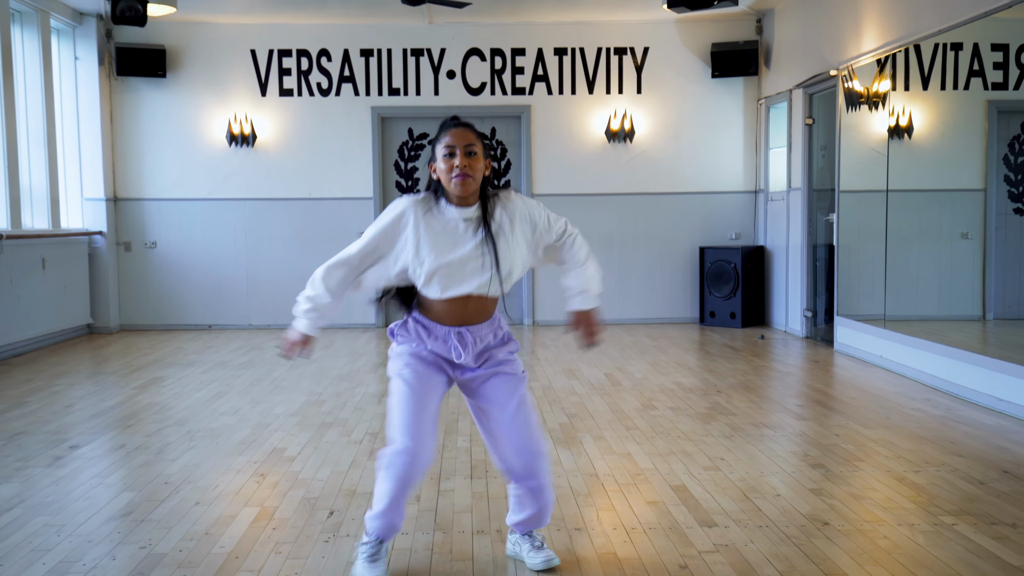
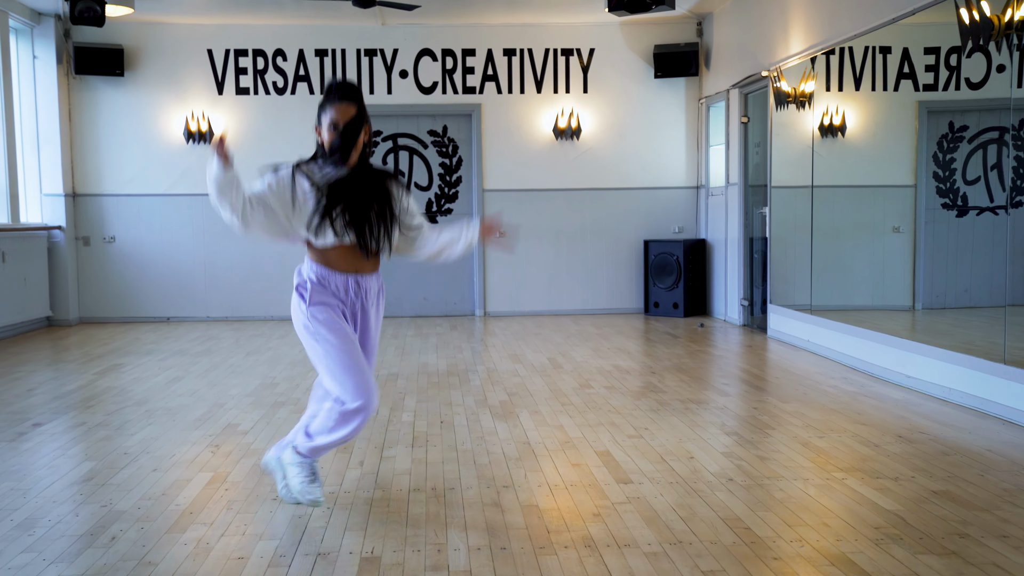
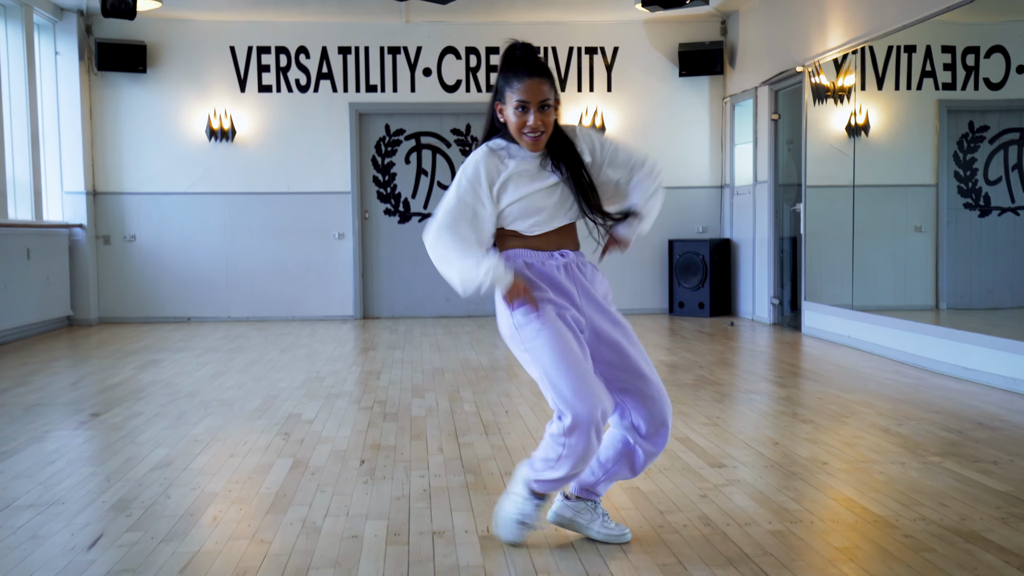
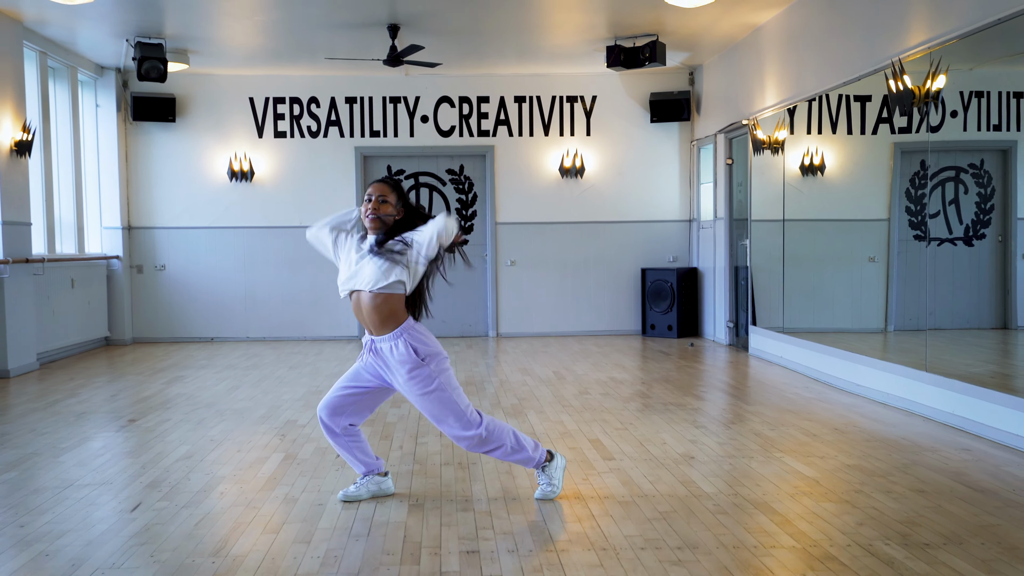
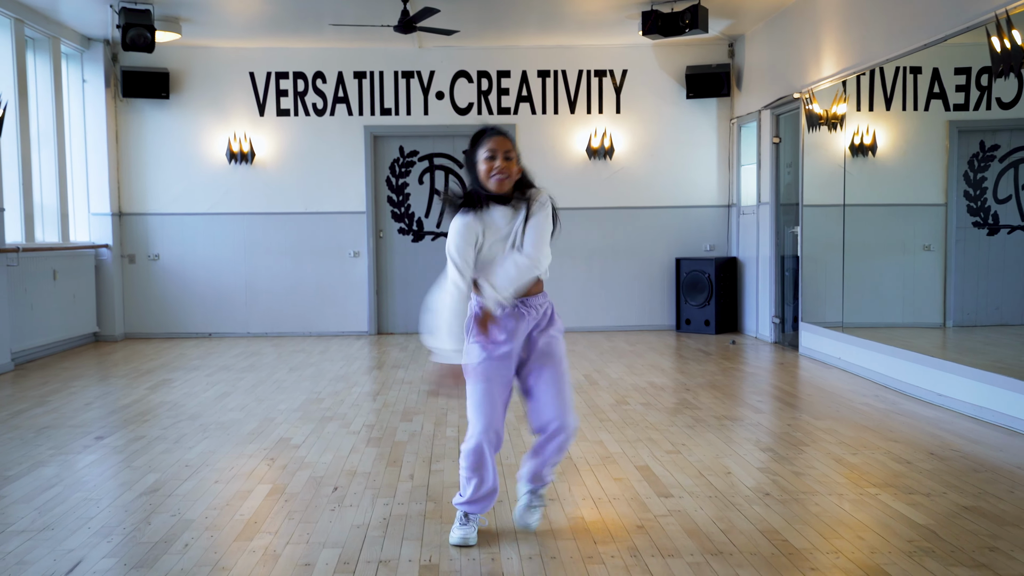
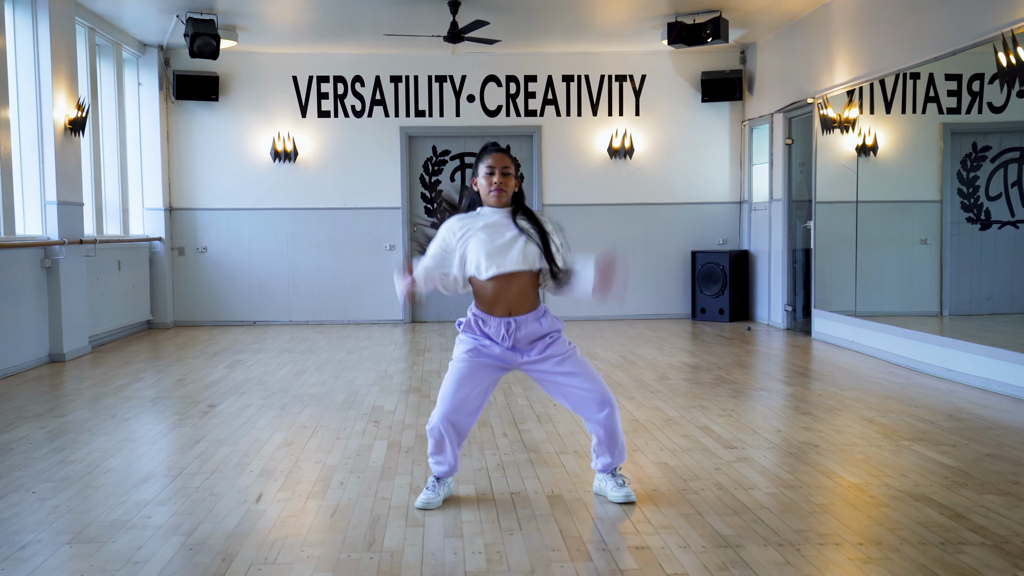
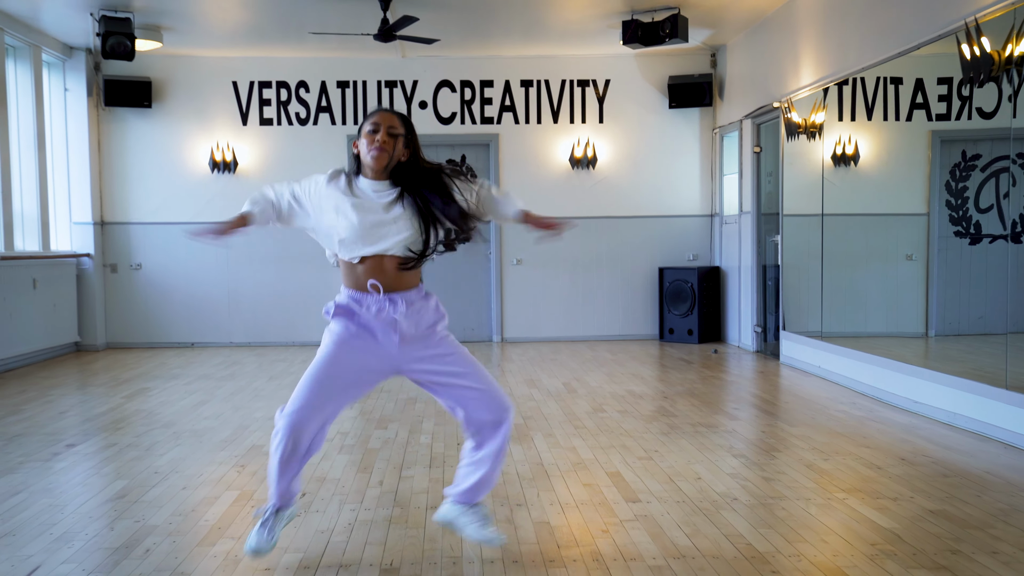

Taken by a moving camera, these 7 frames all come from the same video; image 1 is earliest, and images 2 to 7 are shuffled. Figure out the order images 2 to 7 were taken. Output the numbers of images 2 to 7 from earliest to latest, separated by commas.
5, 2, 7, 4, 6, 3
